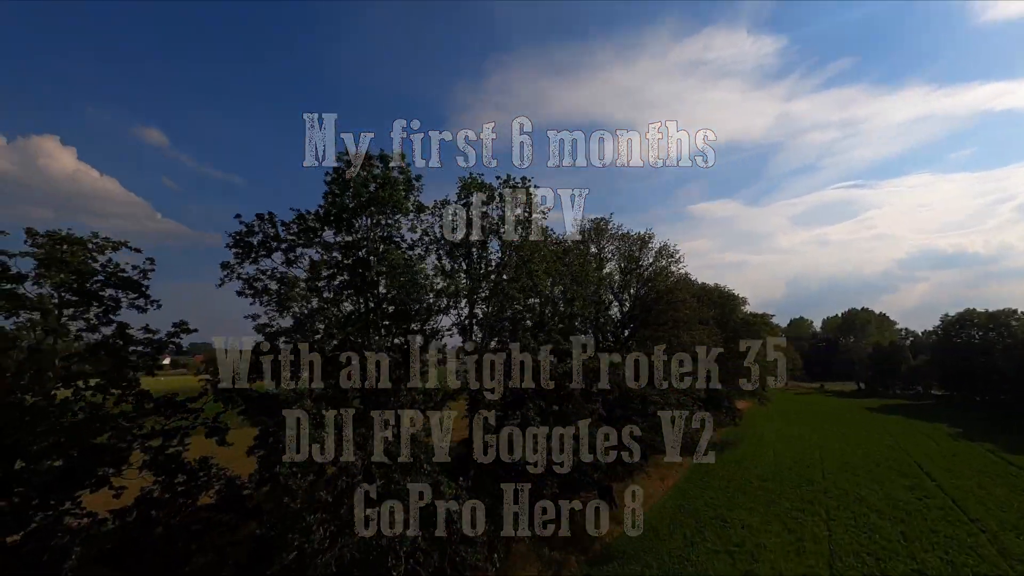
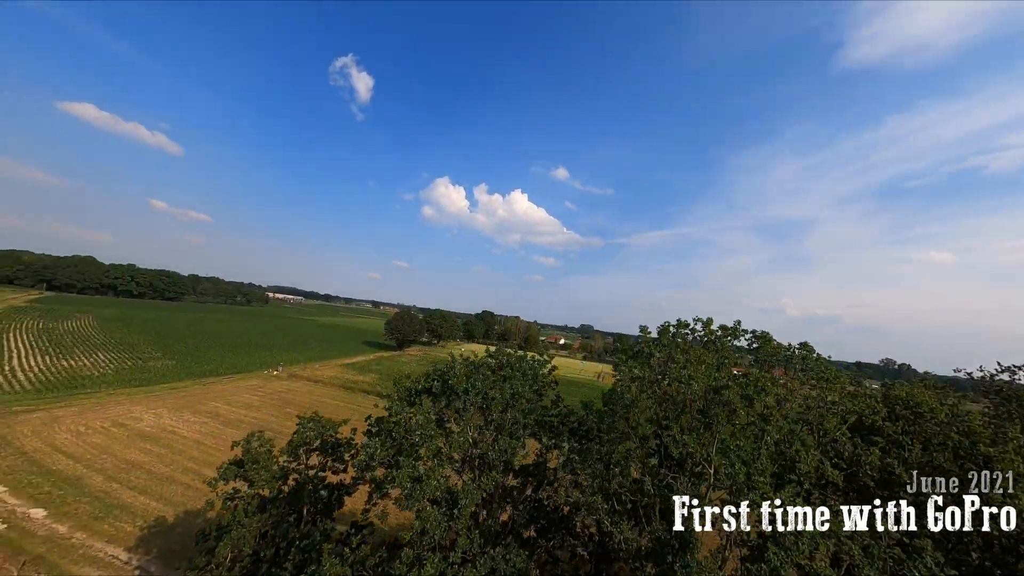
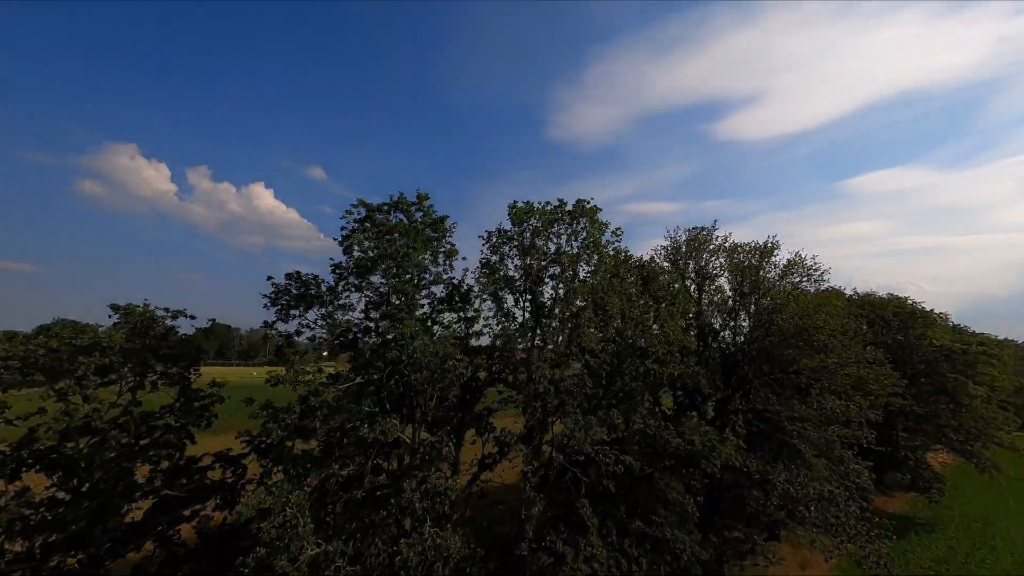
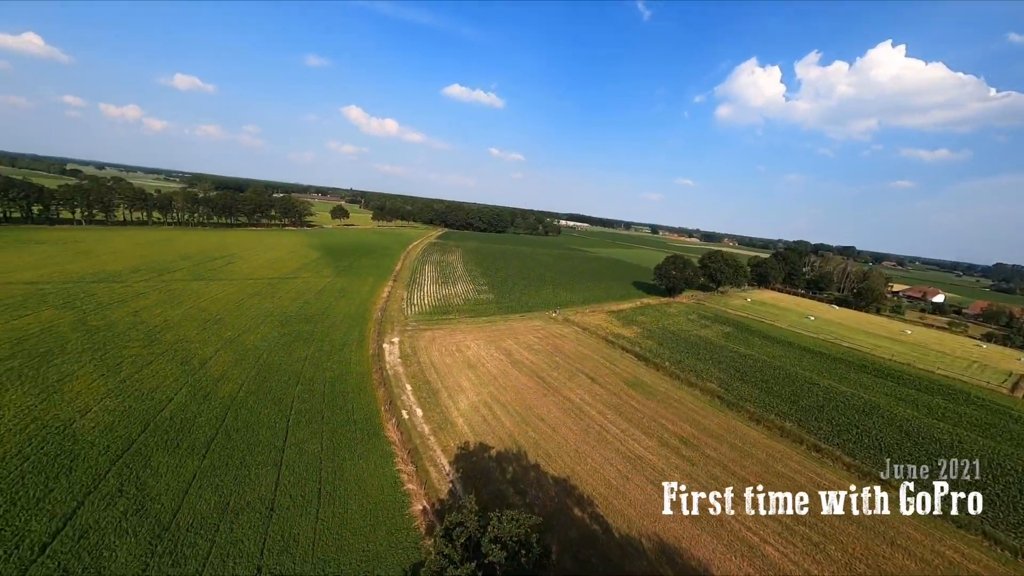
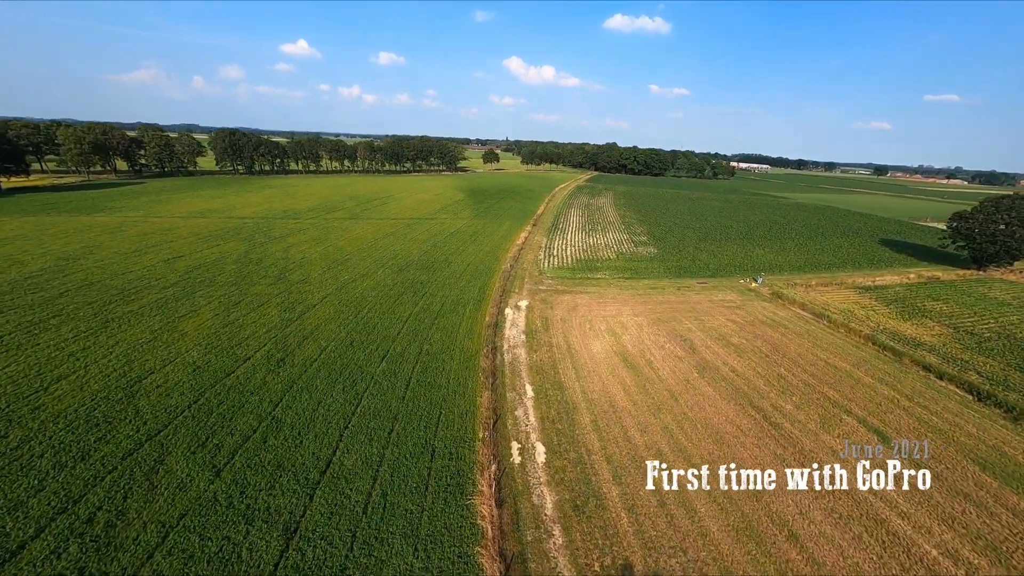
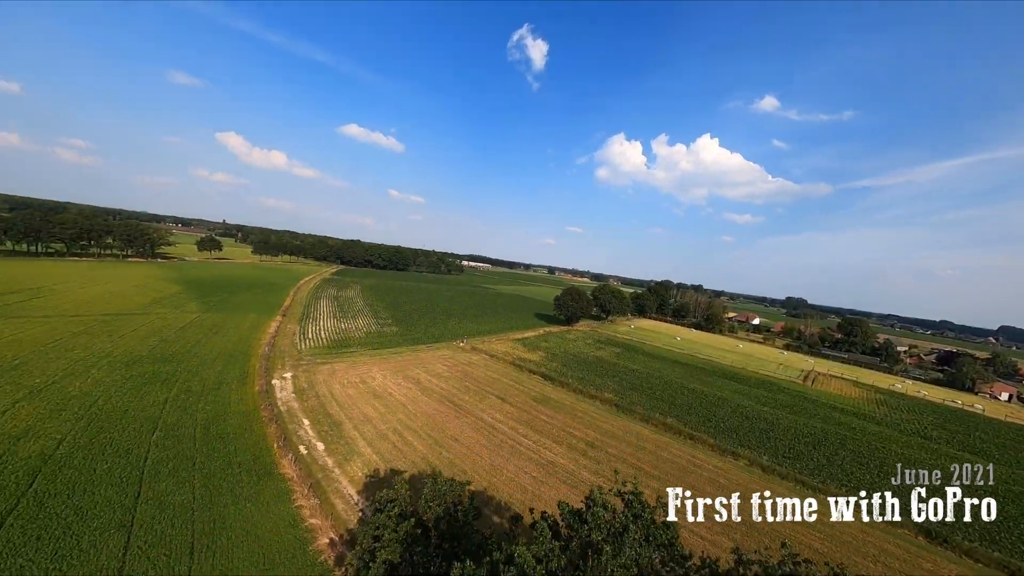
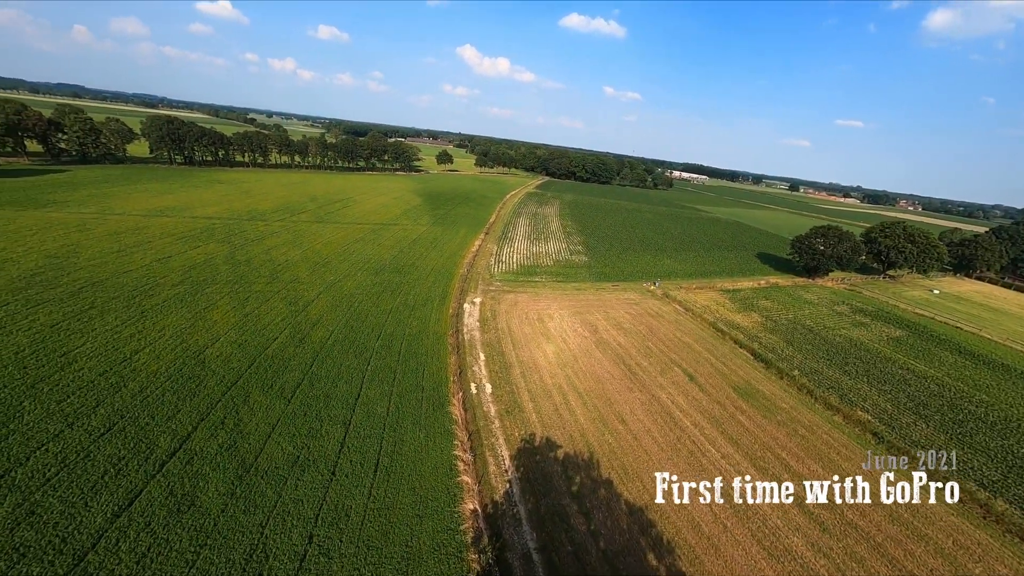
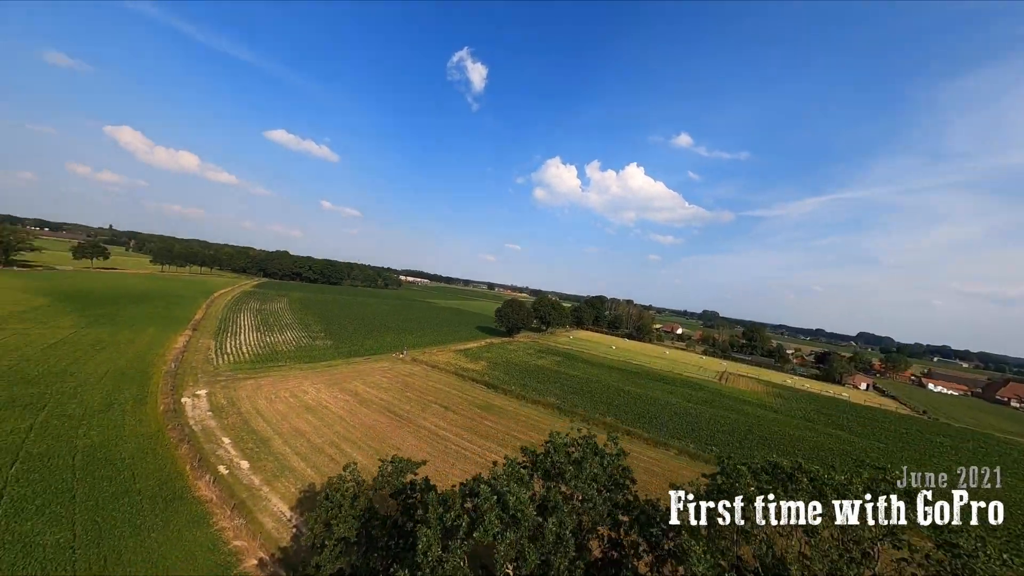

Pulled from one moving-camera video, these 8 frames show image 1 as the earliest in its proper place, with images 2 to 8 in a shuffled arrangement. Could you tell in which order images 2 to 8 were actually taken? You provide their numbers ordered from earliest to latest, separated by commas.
3, 2, 8, 6, 4, 7, 5
